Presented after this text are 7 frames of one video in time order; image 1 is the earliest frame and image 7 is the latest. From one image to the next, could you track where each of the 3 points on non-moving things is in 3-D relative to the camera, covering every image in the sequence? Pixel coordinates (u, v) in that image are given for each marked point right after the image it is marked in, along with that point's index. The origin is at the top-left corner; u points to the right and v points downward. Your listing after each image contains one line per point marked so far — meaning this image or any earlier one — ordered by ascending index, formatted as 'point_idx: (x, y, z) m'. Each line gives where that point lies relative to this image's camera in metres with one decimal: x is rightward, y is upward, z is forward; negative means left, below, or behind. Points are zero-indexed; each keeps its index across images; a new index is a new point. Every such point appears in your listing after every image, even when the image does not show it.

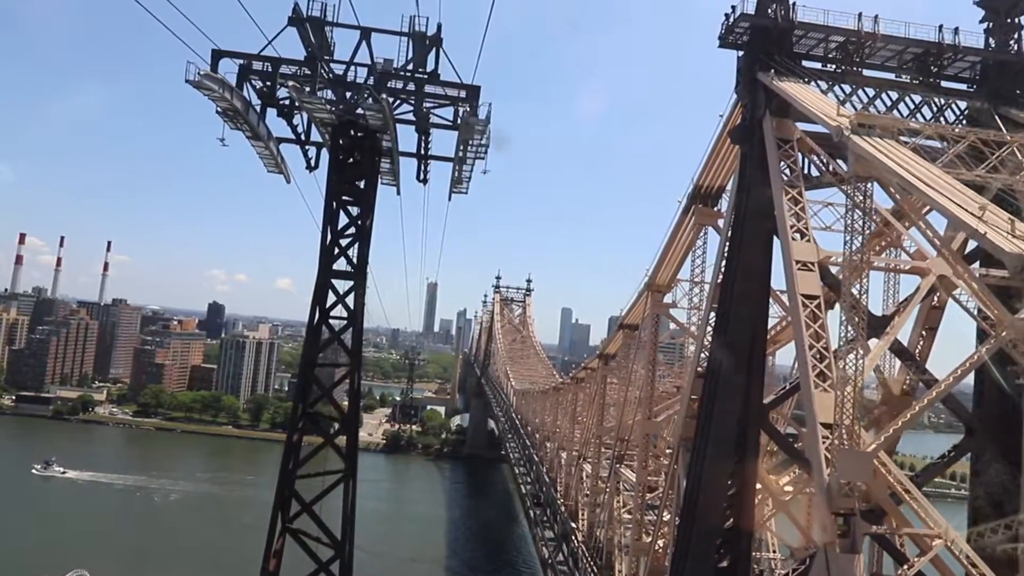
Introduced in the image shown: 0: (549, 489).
0: (+0.9, -4.9, +17.3) m
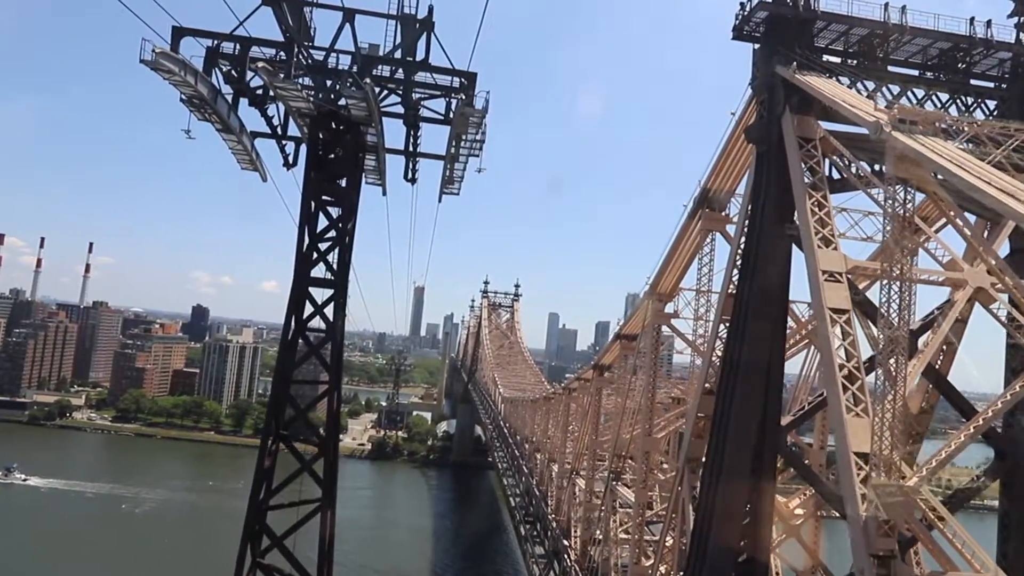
0: (+0.7, -5.1, +16.7) m
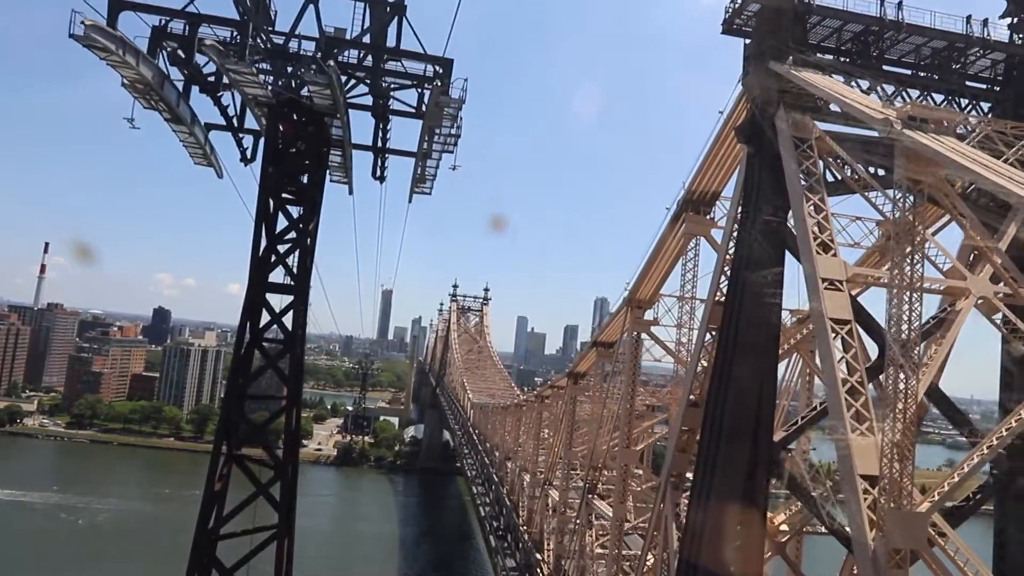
0: (0.0, -5.2, +16.3) m
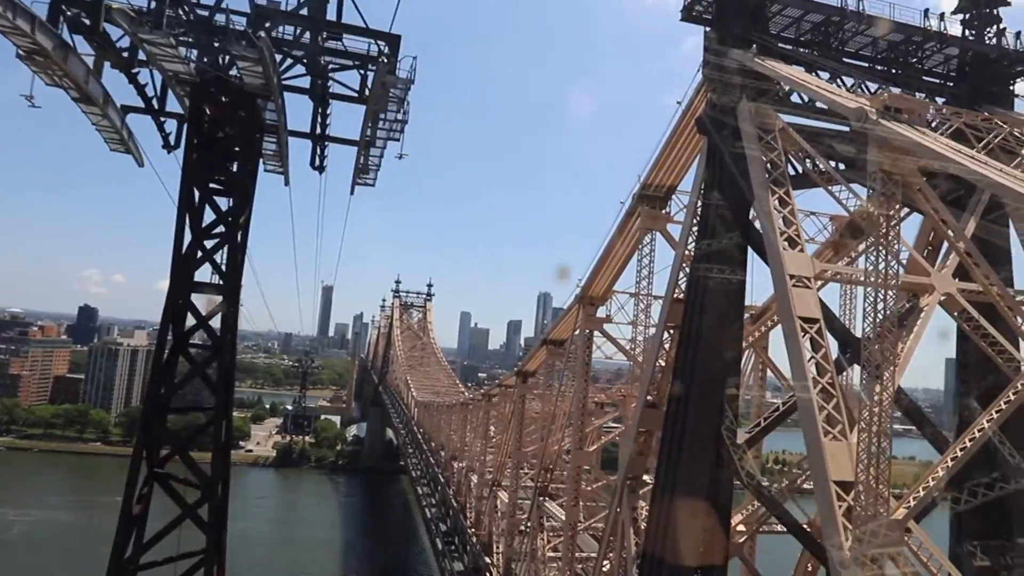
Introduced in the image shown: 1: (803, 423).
0: (-1.2, -5.1, +15.9) m
1: (+1.8, -0.8, +4.4) m
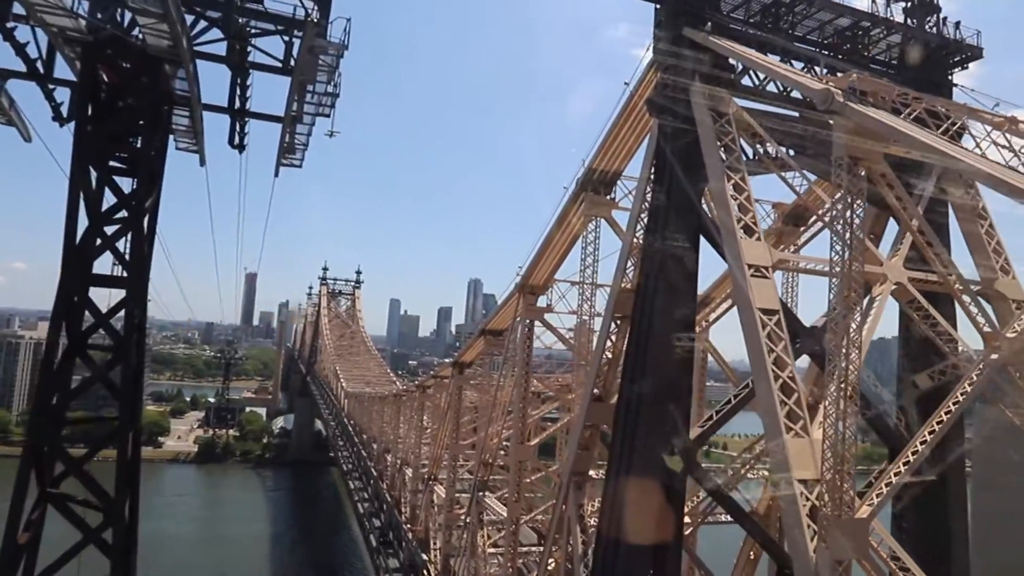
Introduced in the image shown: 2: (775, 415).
0: (-2.6, -4.8, +15.4) m
1: (+1.5, -0.8, +4.2) m
2: (+1.5, -0.7, +4.1) m
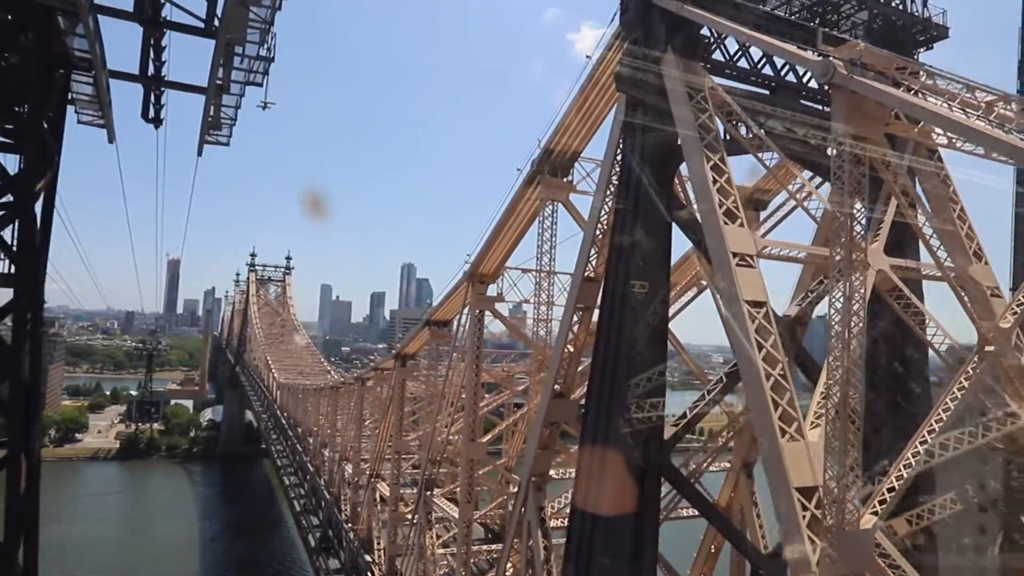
0: (-3.8, -4.6, +14.8) m
1: (+1.3, -0.7, +3.8) m
2: (+1.4, -0.7, +3.7) m
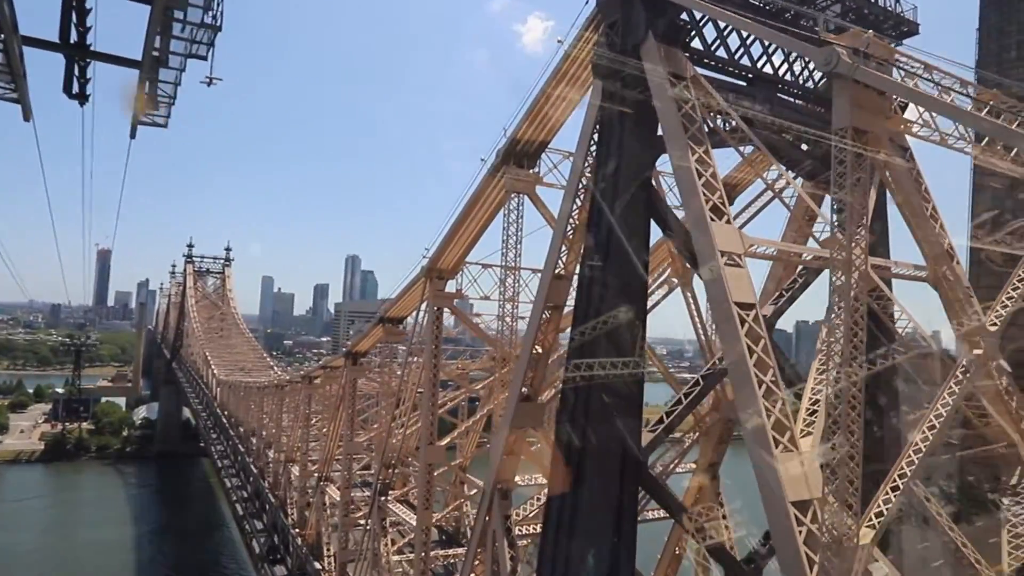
0: (-4.7, -4.5, +14.2) m
1: (+1.2, -0.7, +3.6) m
2: (+1.2, -0.7, +3.5) m
